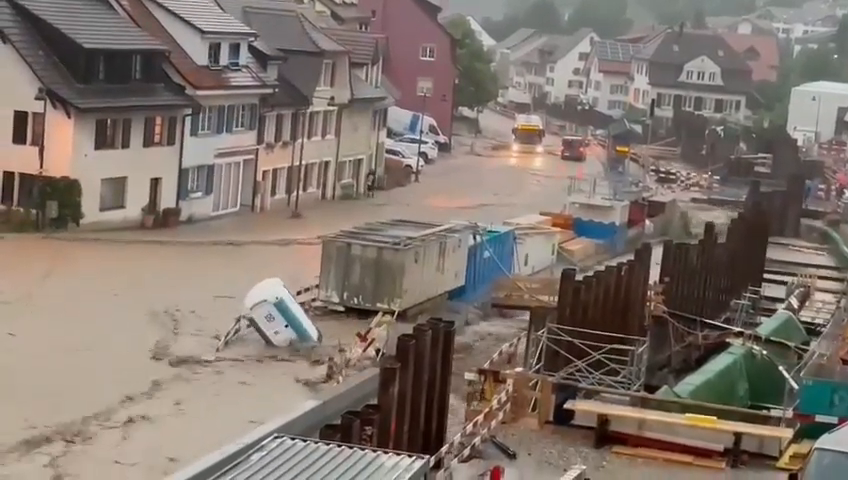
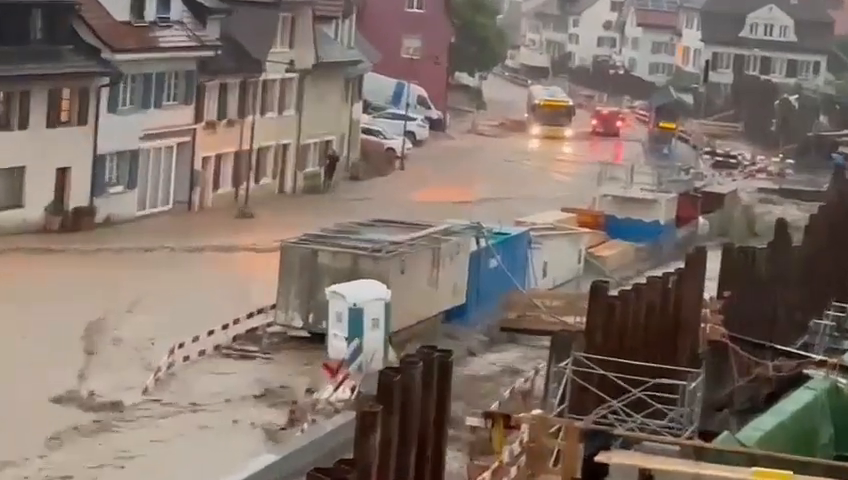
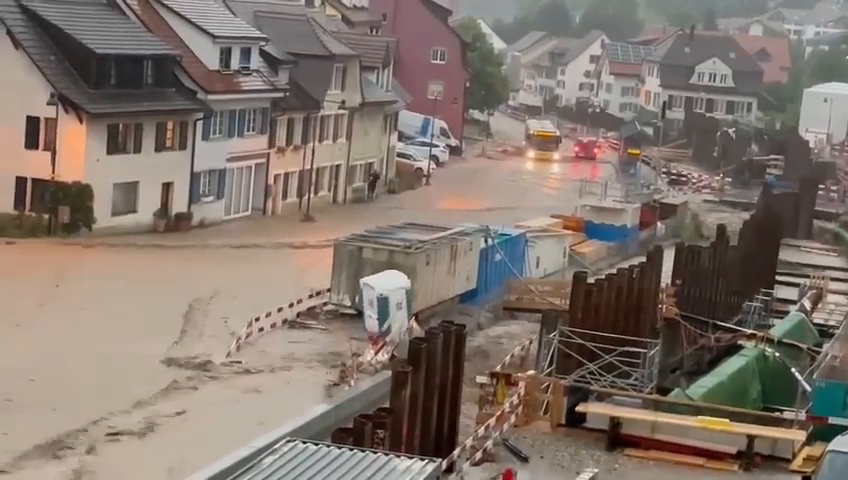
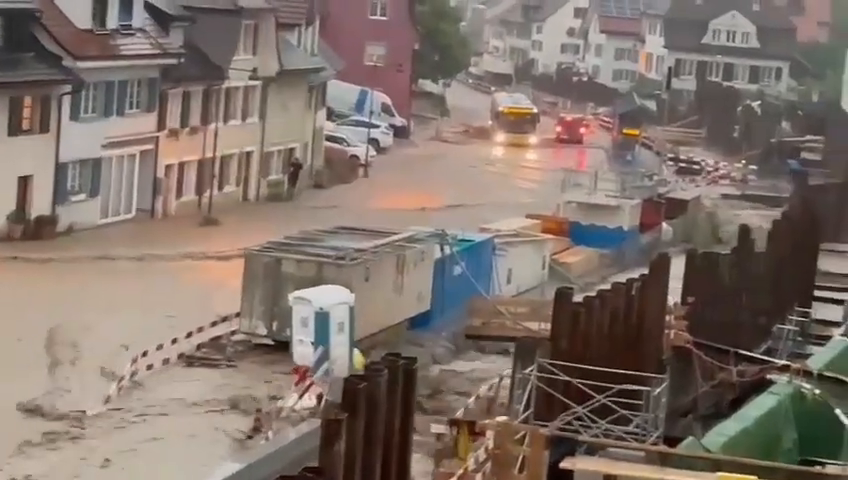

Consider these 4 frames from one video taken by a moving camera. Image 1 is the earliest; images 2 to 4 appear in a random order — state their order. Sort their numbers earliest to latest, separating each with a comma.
3, 2, 4
